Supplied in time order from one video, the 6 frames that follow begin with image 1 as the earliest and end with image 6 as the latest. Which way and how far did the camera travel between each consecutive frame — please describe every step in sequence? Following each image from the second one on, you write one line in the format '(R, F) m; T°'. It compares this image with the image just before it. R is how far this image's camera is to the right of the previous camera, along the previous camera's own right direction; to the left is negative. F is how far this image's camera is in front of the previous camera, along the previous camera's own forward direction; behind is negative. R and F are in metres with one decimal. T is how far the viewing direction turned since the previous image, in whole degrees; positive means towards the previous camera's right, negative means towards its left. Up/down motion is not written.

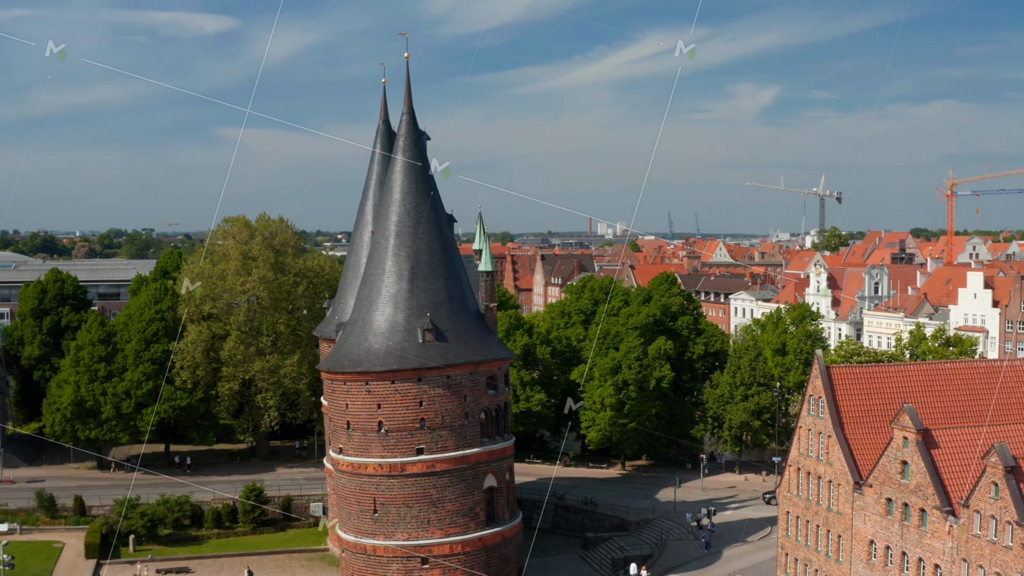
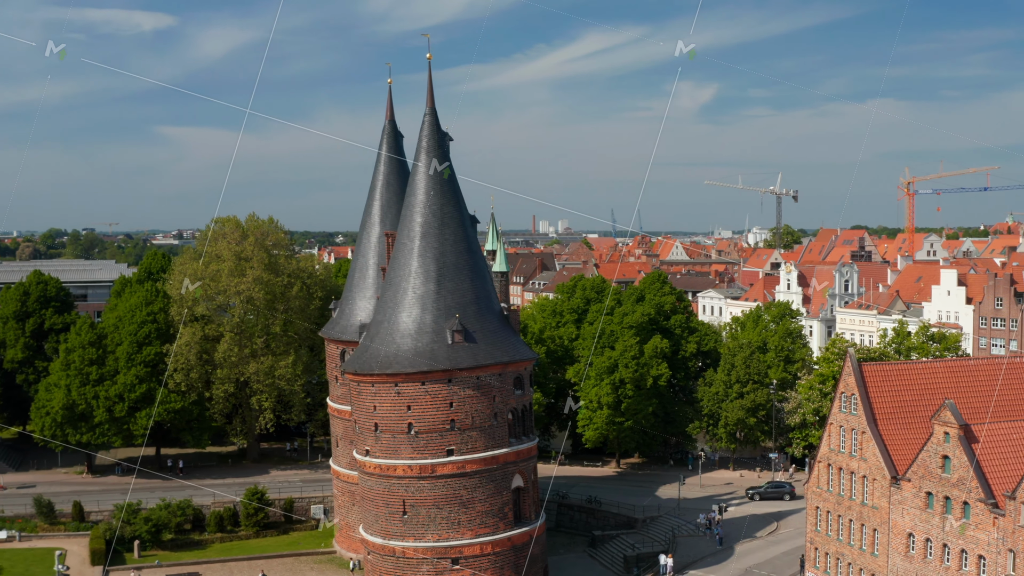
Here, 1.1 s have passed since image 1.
(-2.0, 0.0) m; +2°
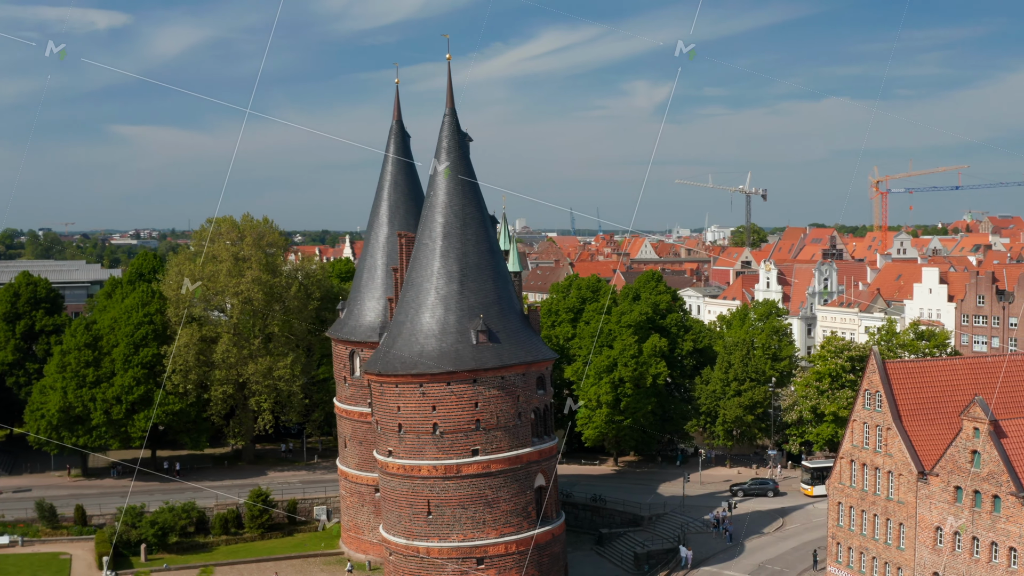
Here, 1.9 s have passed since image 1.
(-1.5, -0.1) m; +2°
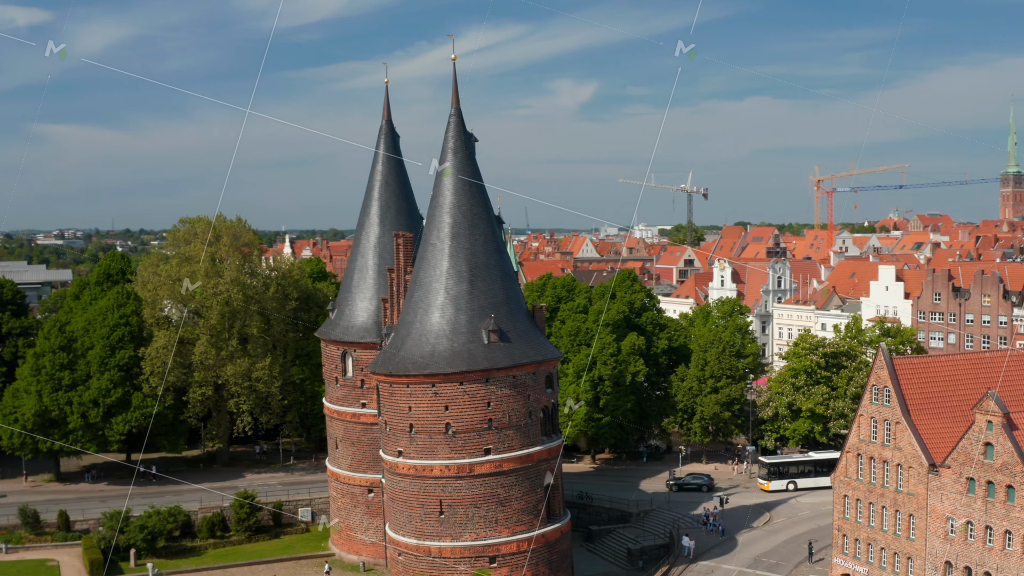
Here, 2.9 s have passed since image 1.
(-1.9, -0.1) m; +3°
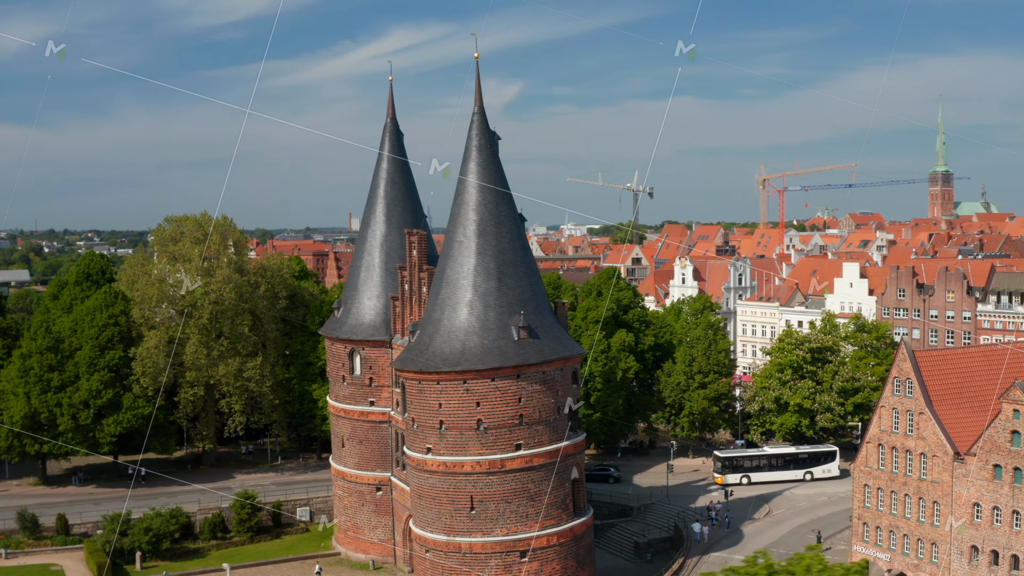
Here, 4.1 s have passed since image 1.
(-2.4, -0.2) m; +3°
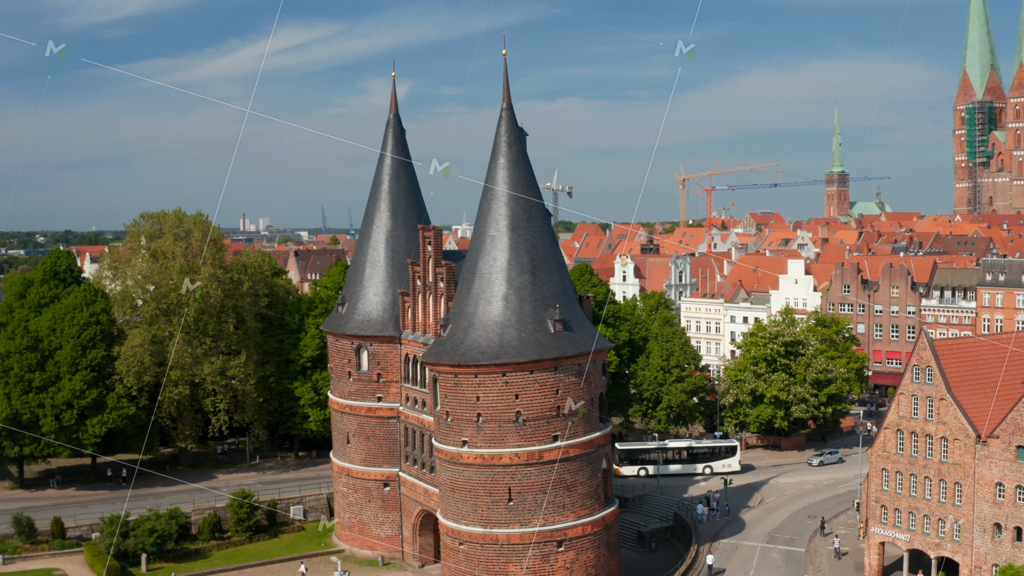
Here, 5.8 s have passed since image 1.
(-3.4, -0.4) m; +5°
